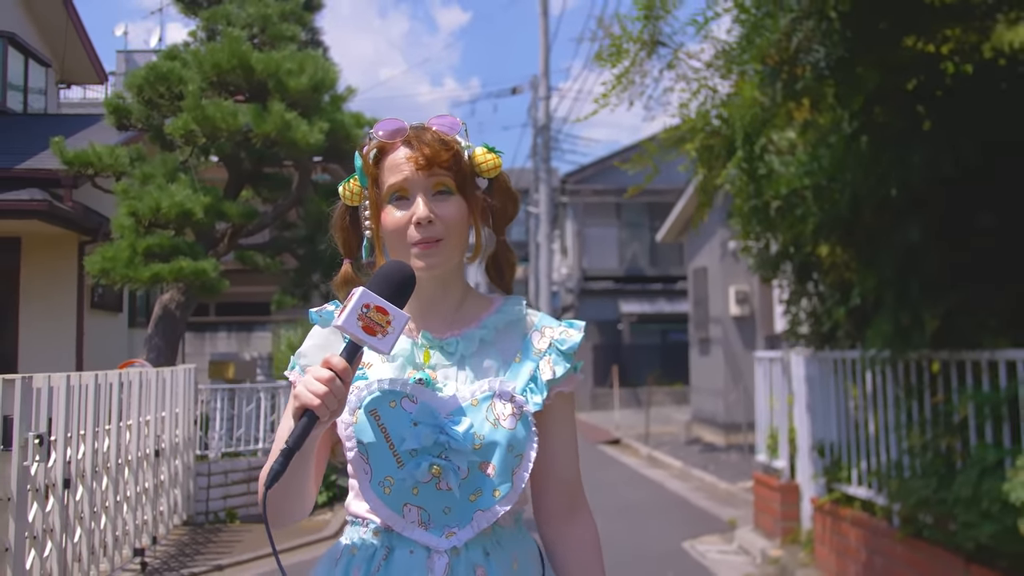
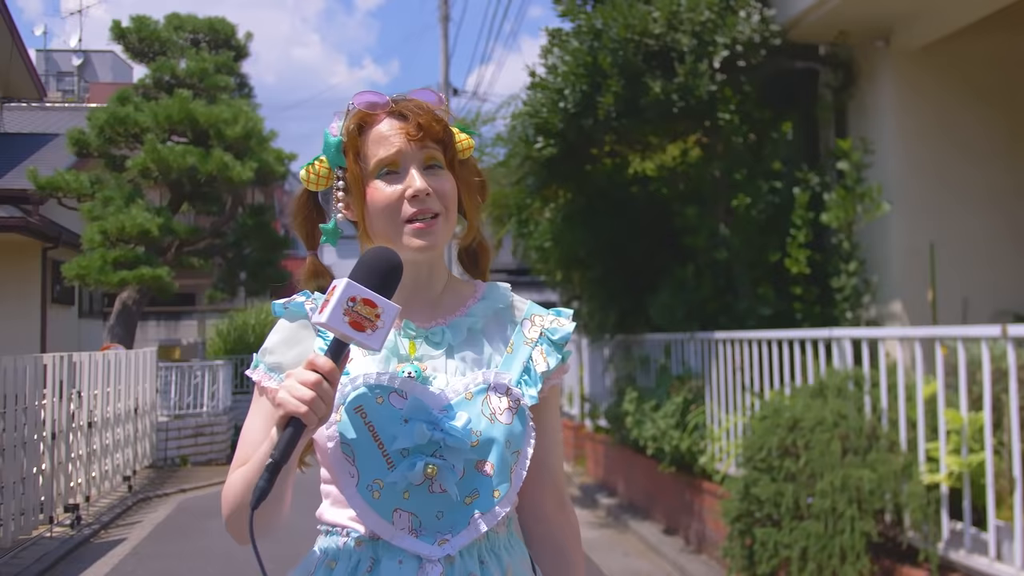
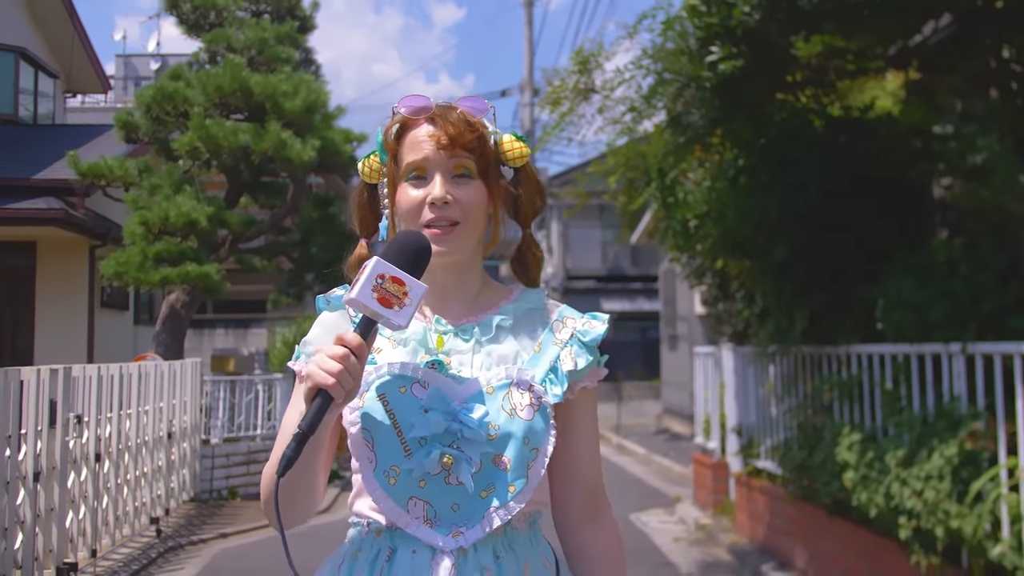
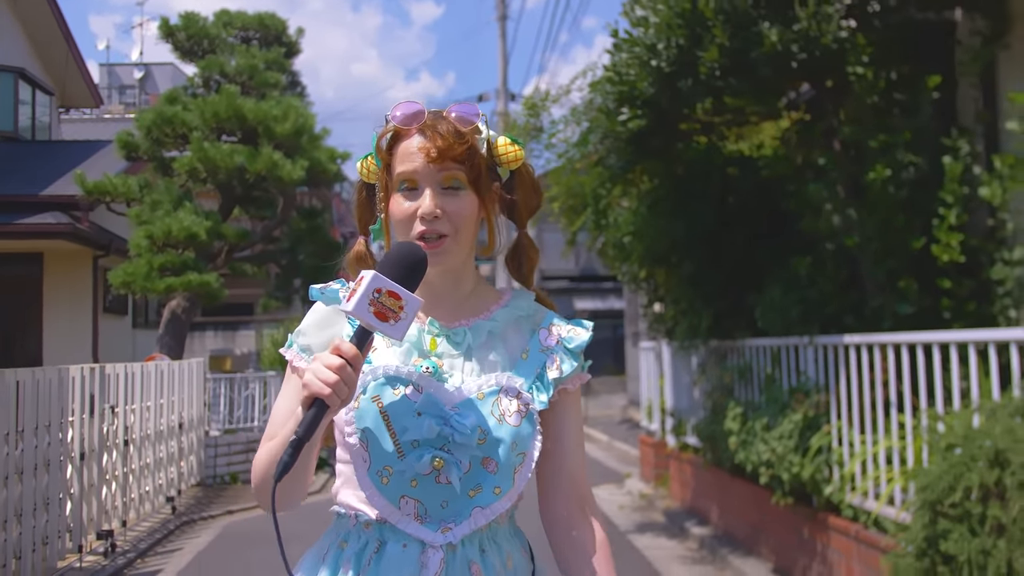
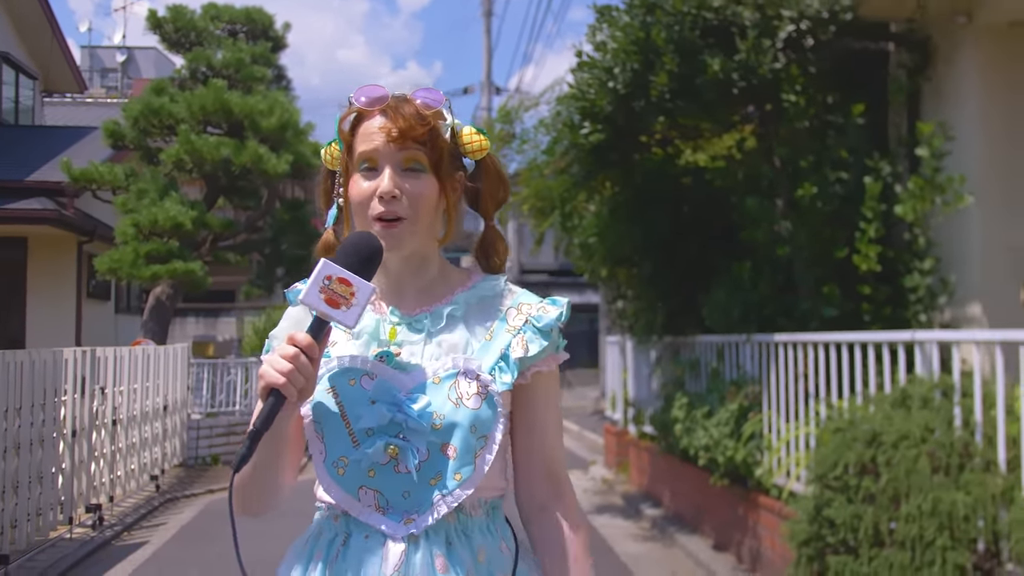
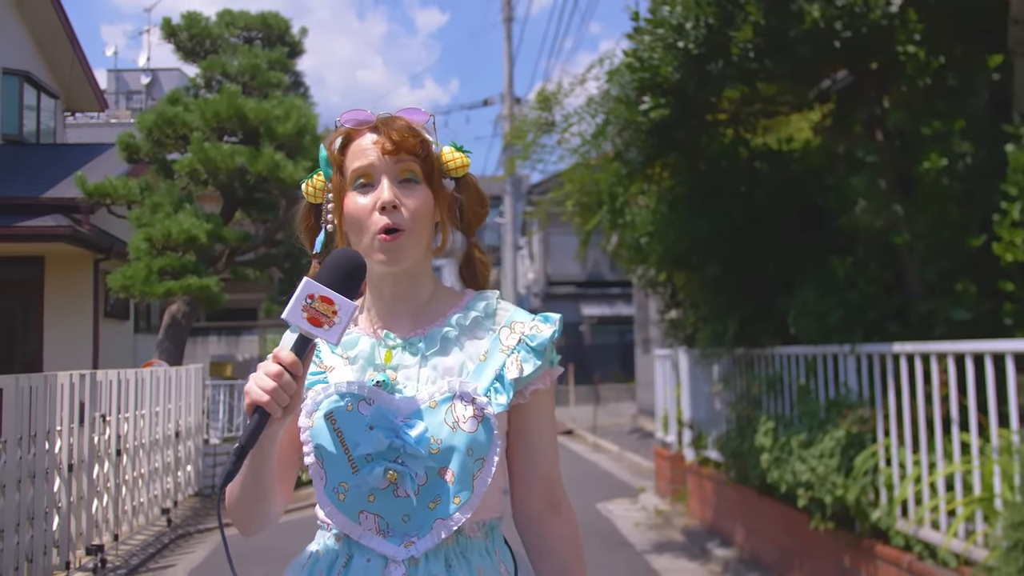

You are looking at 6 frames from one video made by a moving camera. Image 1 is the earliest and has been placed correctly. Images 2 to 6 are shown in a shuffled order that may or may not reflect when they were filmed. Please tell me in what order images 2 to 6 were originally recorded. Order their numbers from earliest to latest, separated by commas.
3, 6, 4, 5, 2
